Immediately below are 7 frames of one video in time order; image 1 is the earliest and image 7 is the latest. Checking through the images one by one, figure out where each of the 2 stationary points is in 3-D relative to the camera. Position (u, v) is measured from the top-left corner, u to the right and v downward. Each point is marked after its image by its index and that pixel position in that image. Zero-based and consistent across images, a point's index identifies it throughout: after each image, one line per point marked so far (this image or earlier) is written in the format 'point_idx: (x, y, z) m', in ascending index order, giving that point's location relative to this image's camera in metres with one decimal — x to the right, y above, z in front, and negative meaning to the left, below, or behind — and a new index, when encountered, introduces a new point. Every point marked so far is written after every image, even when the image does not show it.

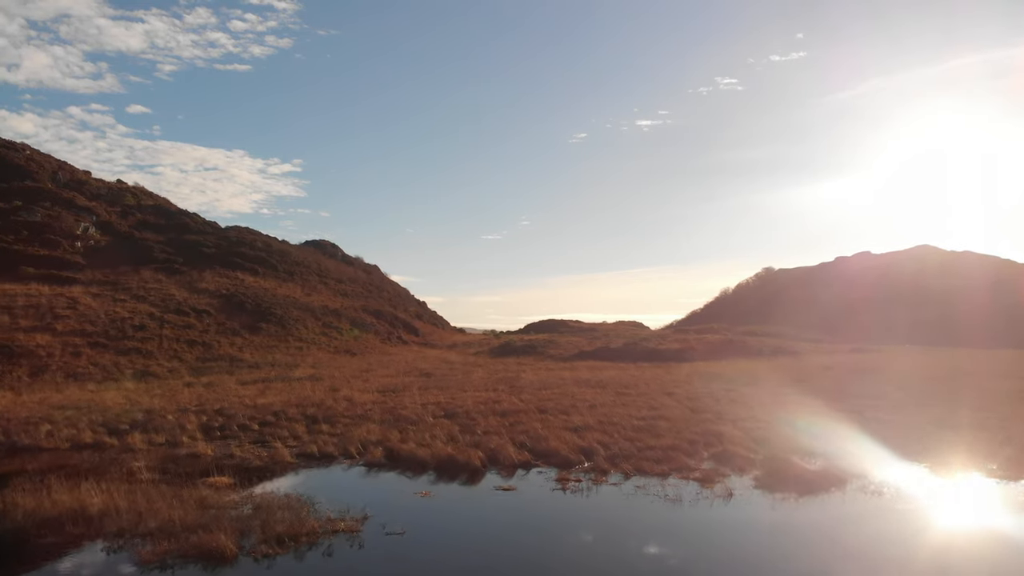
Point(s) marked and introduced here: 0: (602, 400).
0: (+2.6, -3.3, +17.5) m
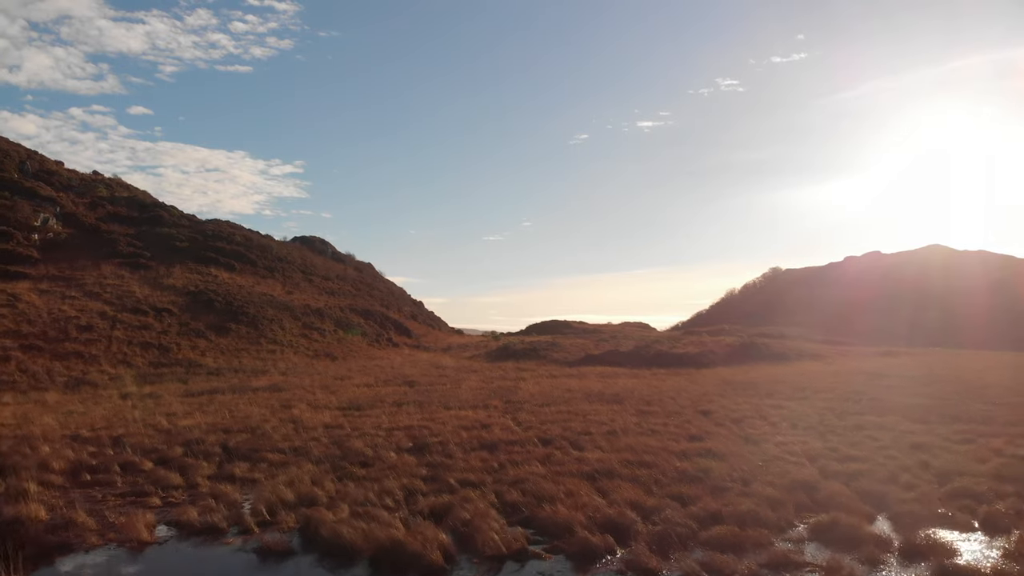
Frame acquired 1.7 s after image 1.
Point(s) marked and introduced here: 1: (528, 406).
0: (+2.5, -3.1, +13.4) m
1: (+0.4, -3.2, +16.4) m
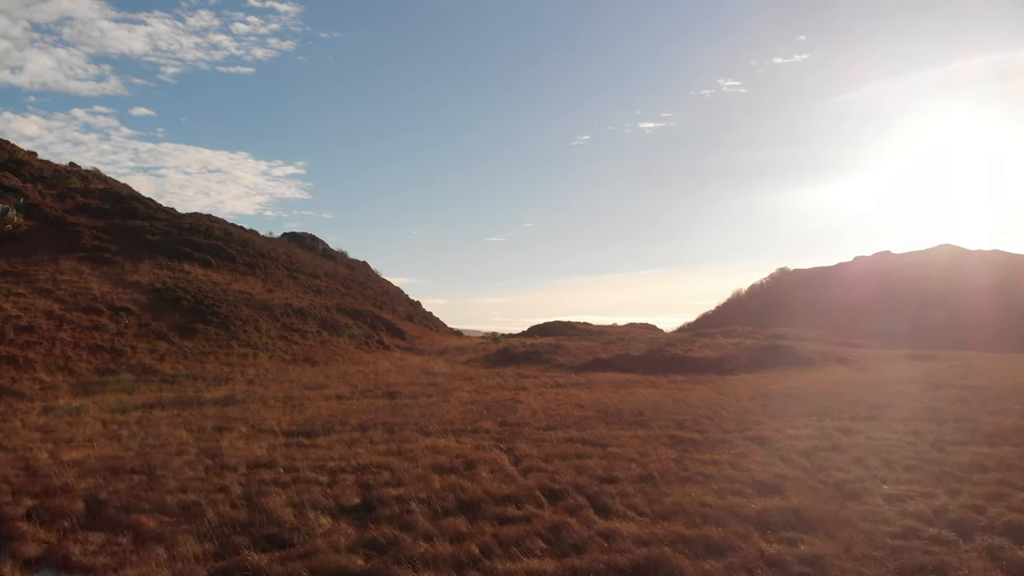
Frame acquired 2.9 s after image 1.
0: (+2.4, -2.8, +9.7) m
1: (+0.4, -3.0, +12.7) m
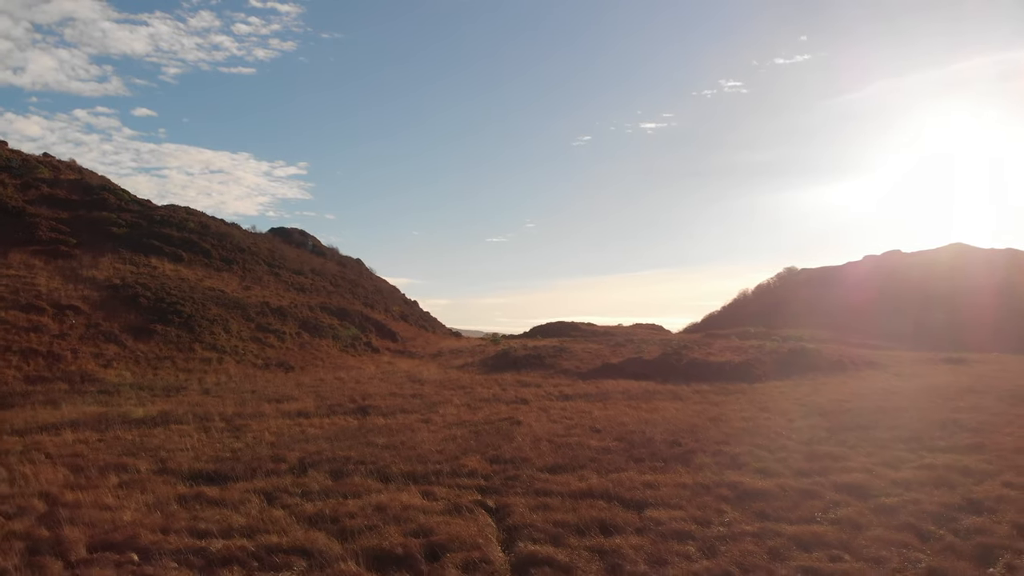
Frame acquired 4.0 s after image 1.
0: (+2.3, -2.6, +6.1) m
1: (+0.3, -2.8, +9.1) m
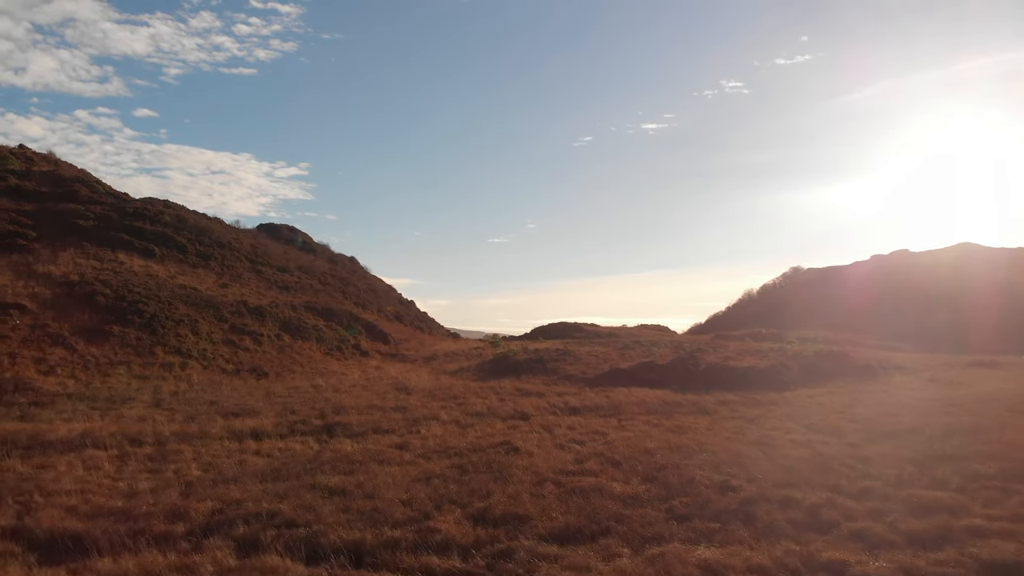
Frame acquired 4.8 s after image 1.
0: (+2.2, -2.5, +3.1) m
1: (+0.2, -2.7, +6.1) m
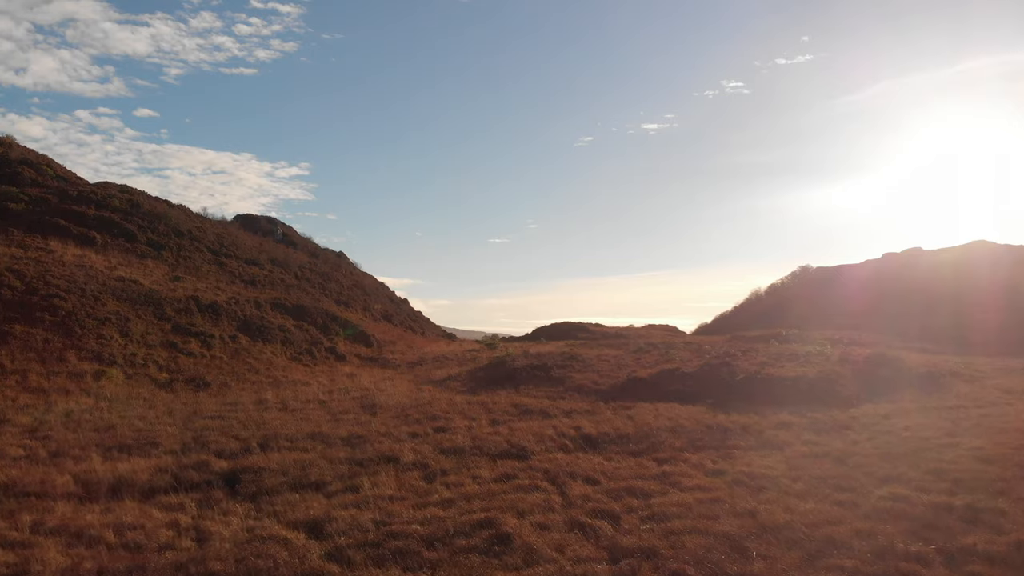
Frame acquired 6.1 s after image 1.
0: (+2.0, -2.2, -1.7) m
1: (0.0, -2.3, +1.3) m
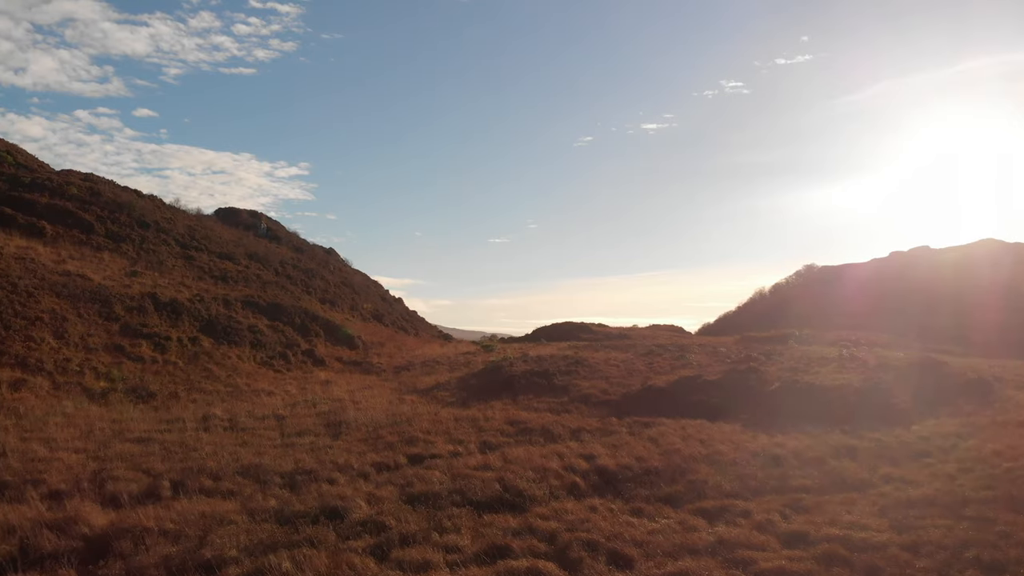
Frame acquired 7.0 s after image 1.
0: (+1.9, -2.0, -4.9) m
1: (-0.1, -2.2, -1.9) m
